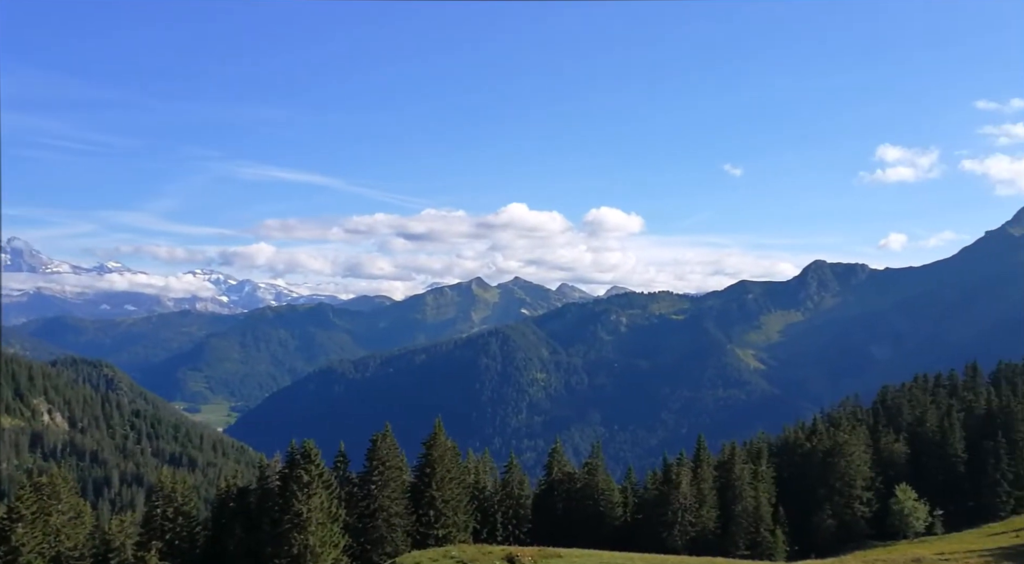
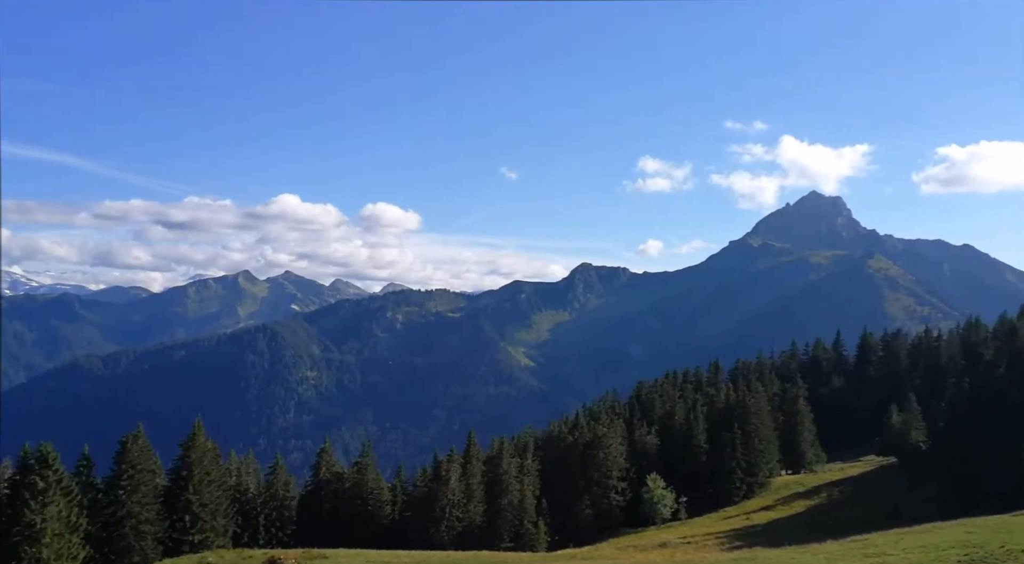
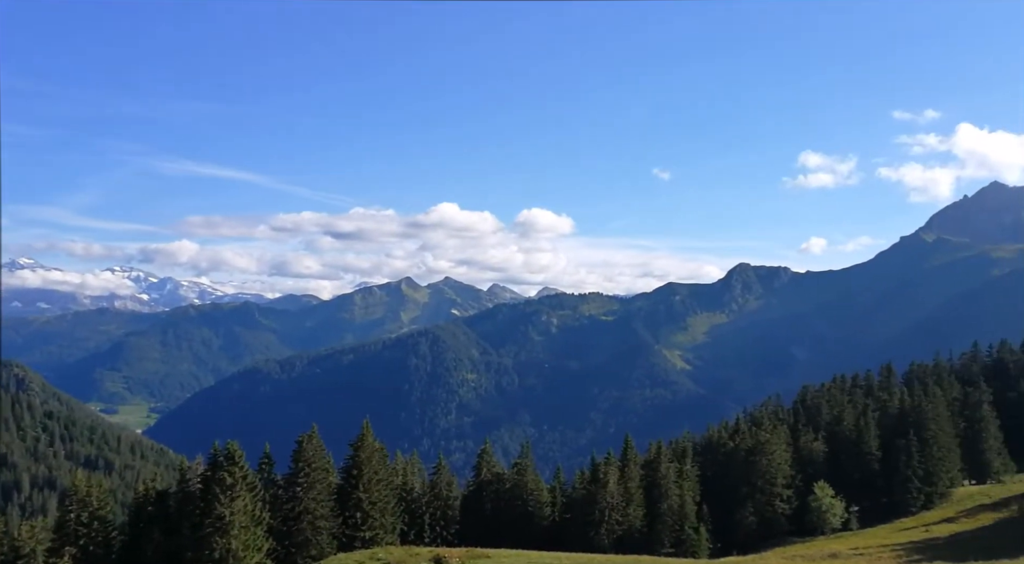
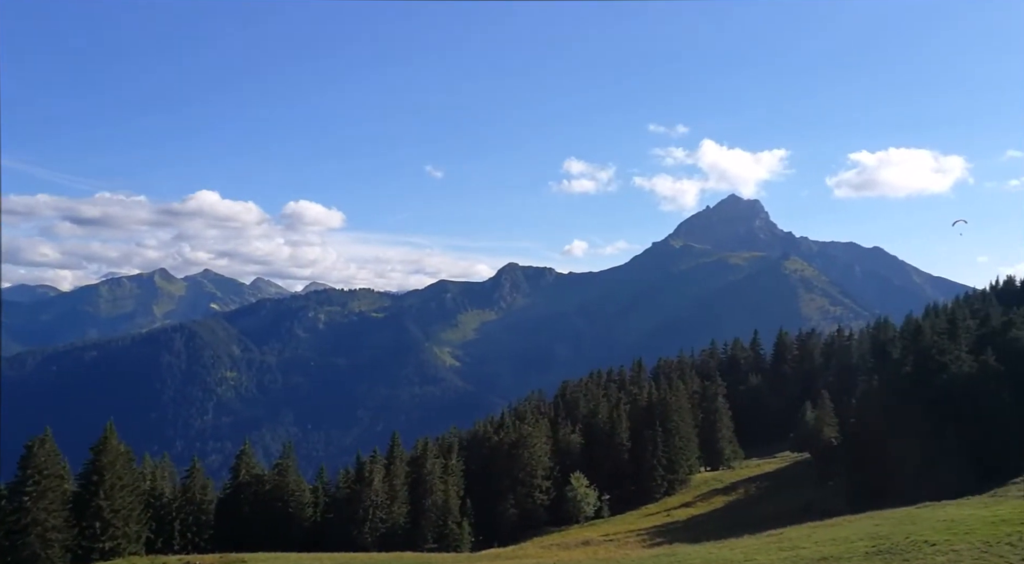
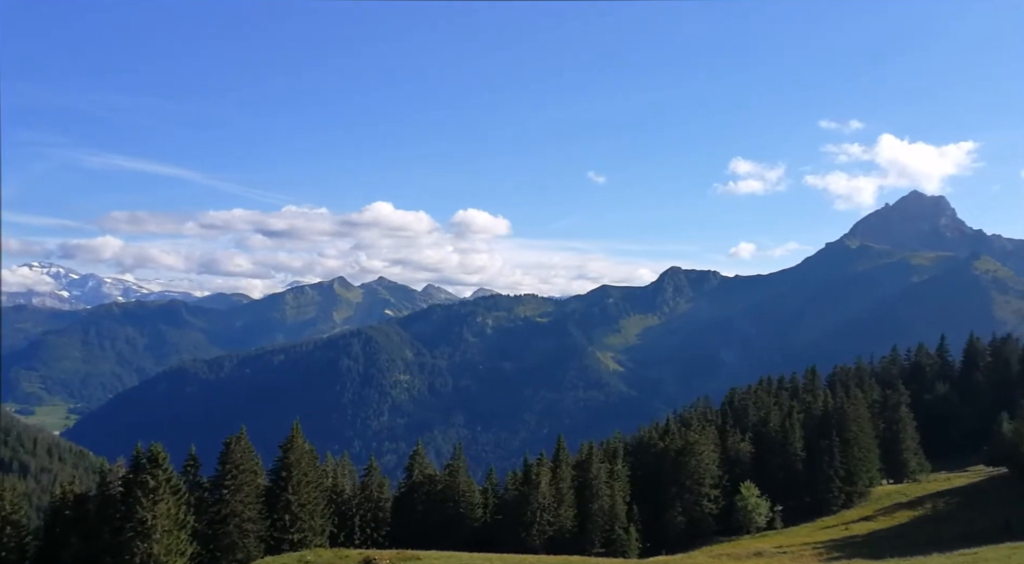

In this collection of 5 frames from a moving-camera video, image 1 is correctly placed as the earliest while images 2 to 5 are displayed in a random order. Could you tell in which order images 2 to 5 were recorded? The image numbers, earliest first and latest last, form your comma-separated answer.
3, 5, 2, 4
